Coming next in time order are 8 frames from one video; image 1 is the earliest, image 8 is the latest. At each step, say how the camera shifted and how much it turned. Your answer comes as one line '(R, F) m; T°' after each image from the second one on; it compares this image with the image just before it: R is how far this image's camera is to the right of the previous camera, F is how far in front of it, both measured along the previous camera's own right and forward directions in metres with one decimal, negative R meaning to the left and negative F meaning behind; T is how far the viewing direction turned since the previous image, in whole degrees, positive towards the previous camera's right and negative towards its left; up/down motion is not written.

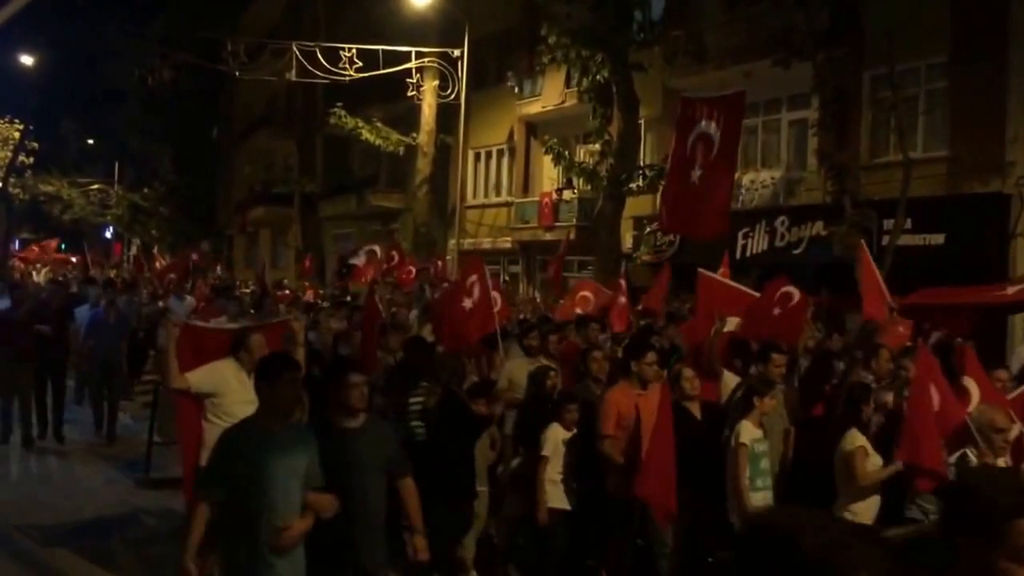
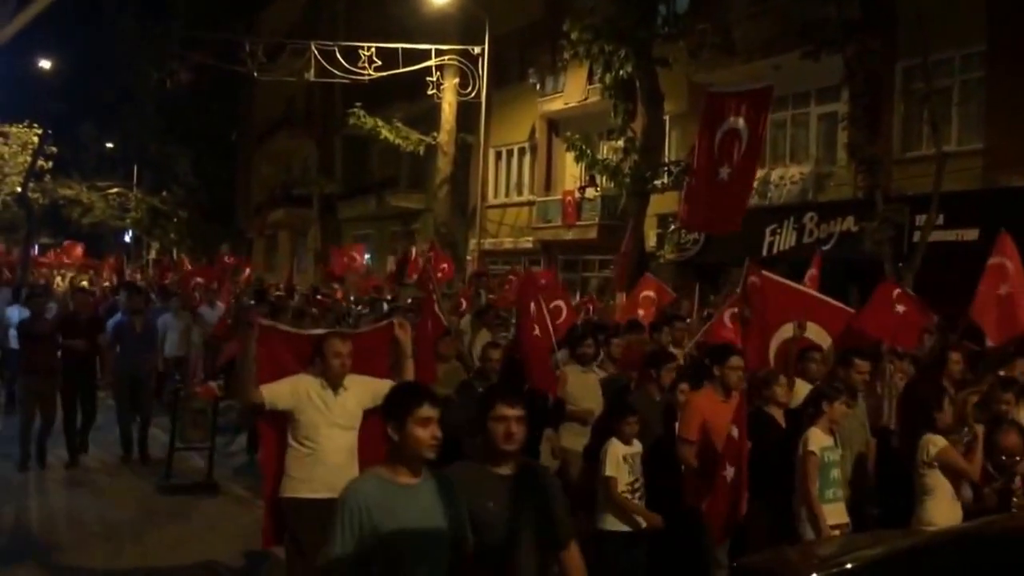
(-0.1, +0.3) m; -1°
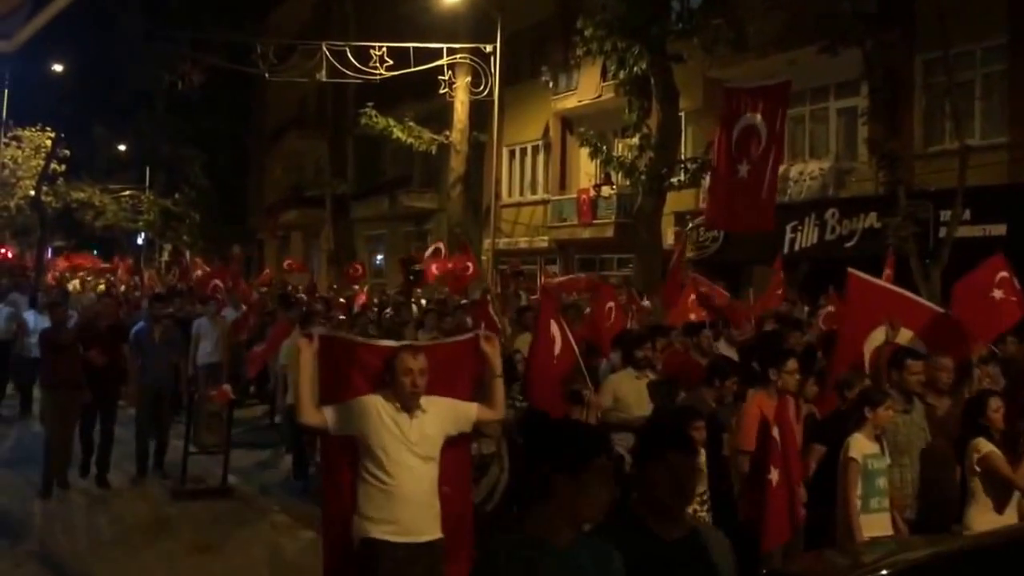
(-0.1, +0.2) m; -1°
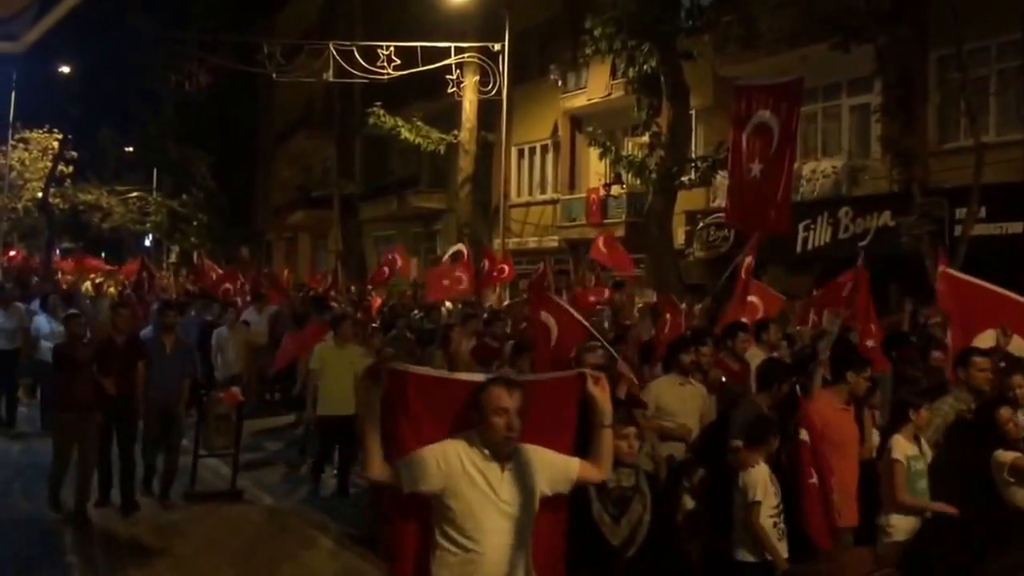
(0.0, +0.1) m; 0°
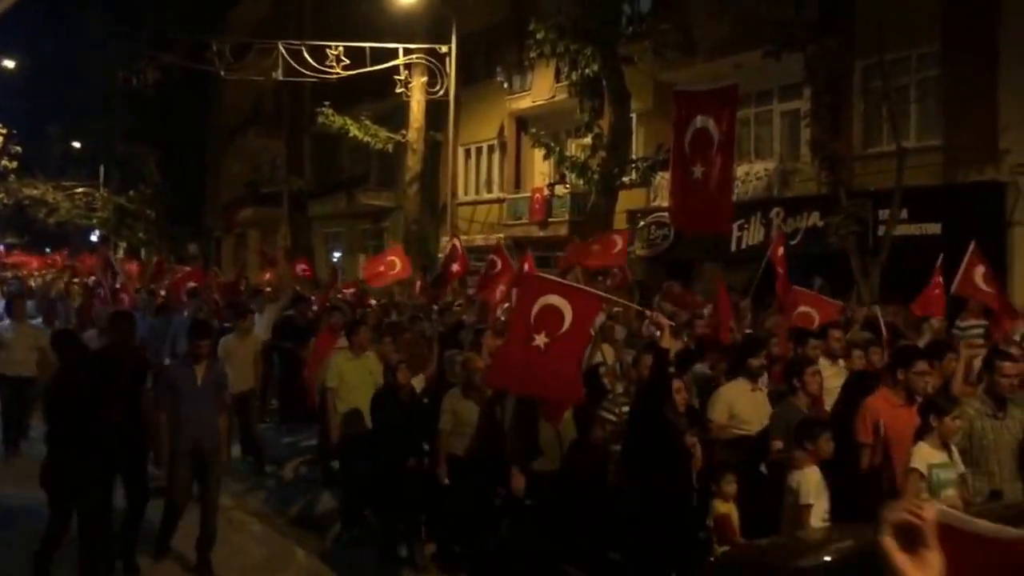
(+0.1, -0.6) m; +2°
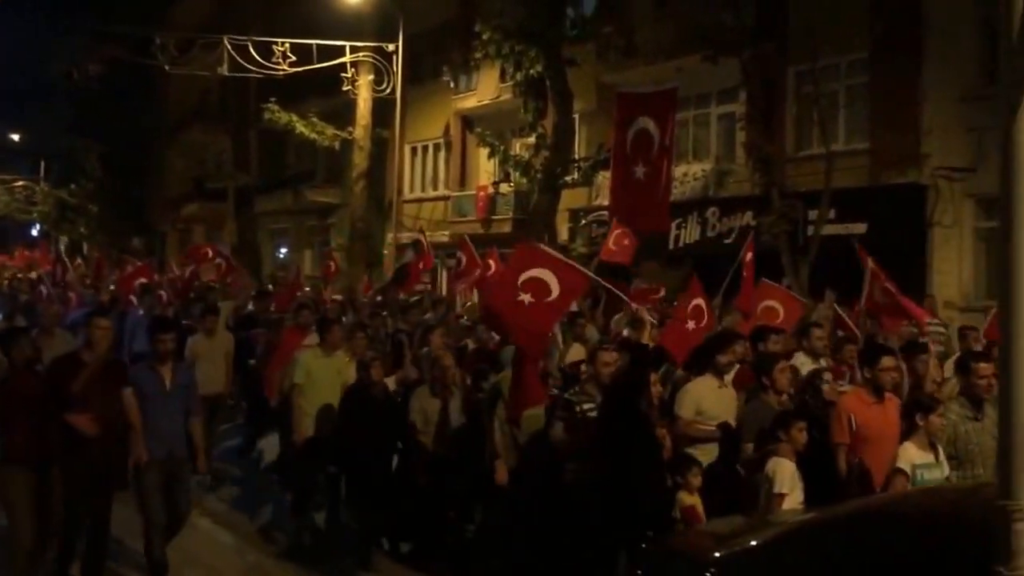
(0.0, -0.5) m; +2°
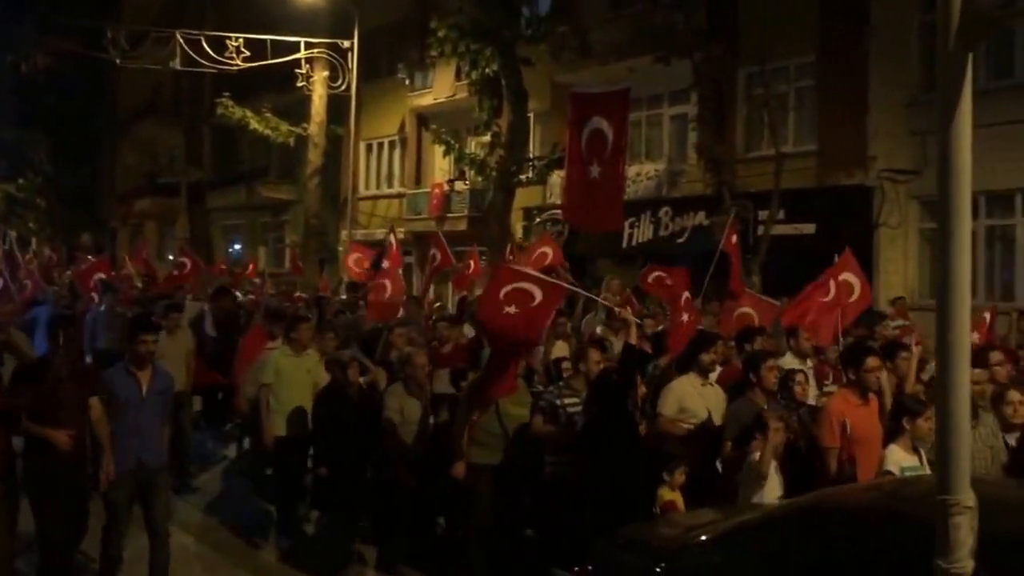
(0.0, -0.2) m; +2°
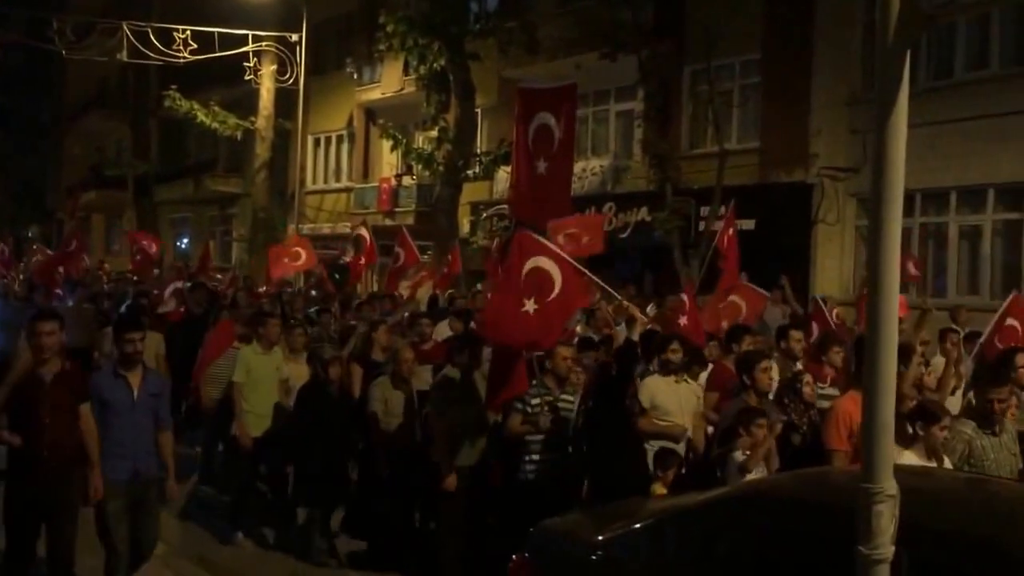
(+0.1, -0.1) m; +2°
